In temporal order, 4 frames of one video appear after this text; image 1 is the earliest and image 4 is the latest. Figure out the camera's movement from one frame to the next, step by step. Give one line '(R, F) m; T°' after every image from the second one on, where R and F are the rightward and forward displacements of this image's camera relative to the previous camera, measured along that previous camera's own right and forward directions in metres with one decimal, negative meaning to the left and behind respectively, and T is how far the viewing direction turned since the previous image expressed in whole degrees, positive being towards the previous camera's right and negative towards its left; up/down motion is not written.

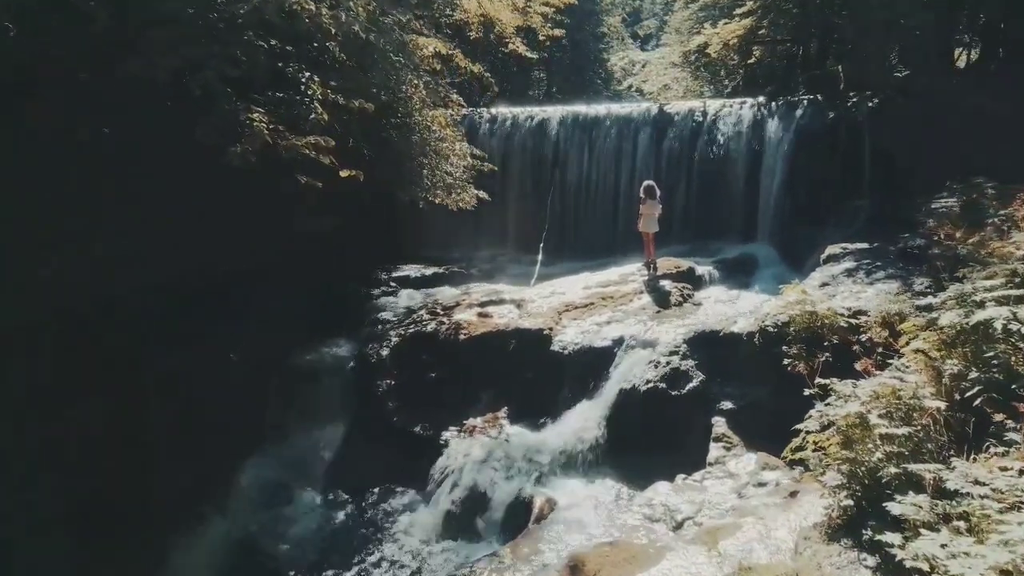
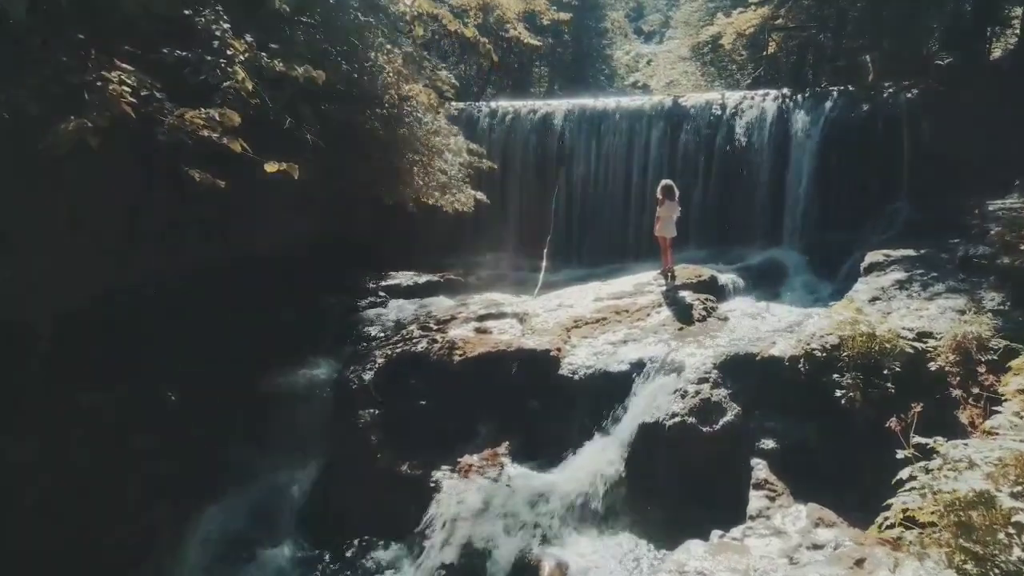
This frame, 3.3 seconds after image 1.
(0.0, +1.0) m; 0°
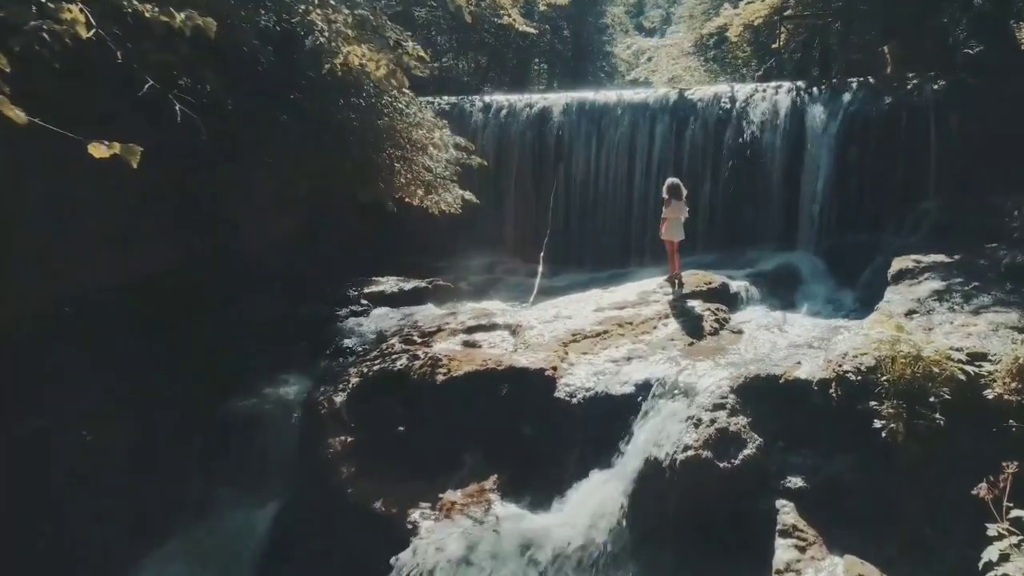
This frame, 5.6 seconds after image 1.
(+0.1, +0.8) m; 0°
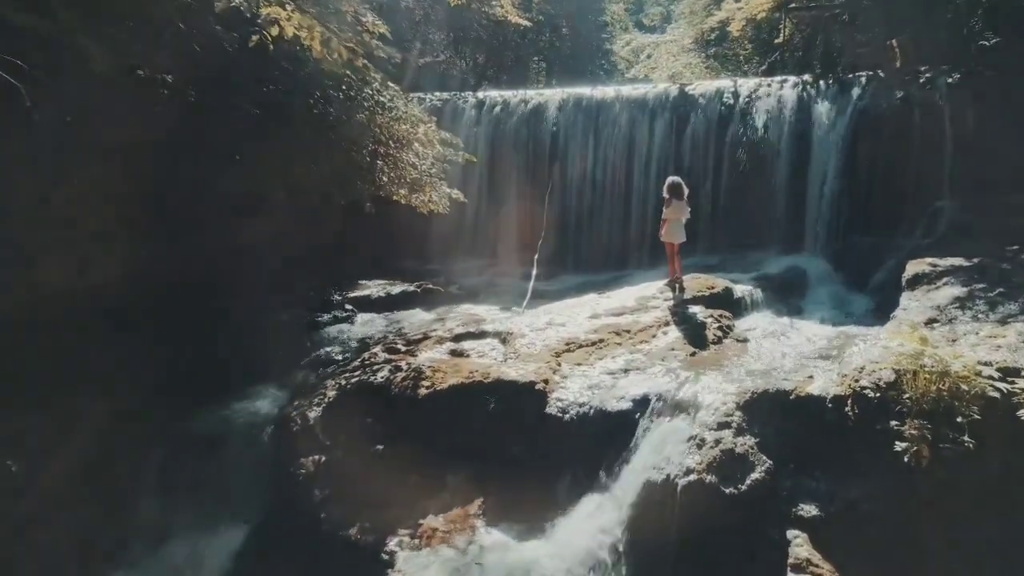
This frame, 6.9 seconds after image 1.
(+0.1, +0.4) m; 0°
